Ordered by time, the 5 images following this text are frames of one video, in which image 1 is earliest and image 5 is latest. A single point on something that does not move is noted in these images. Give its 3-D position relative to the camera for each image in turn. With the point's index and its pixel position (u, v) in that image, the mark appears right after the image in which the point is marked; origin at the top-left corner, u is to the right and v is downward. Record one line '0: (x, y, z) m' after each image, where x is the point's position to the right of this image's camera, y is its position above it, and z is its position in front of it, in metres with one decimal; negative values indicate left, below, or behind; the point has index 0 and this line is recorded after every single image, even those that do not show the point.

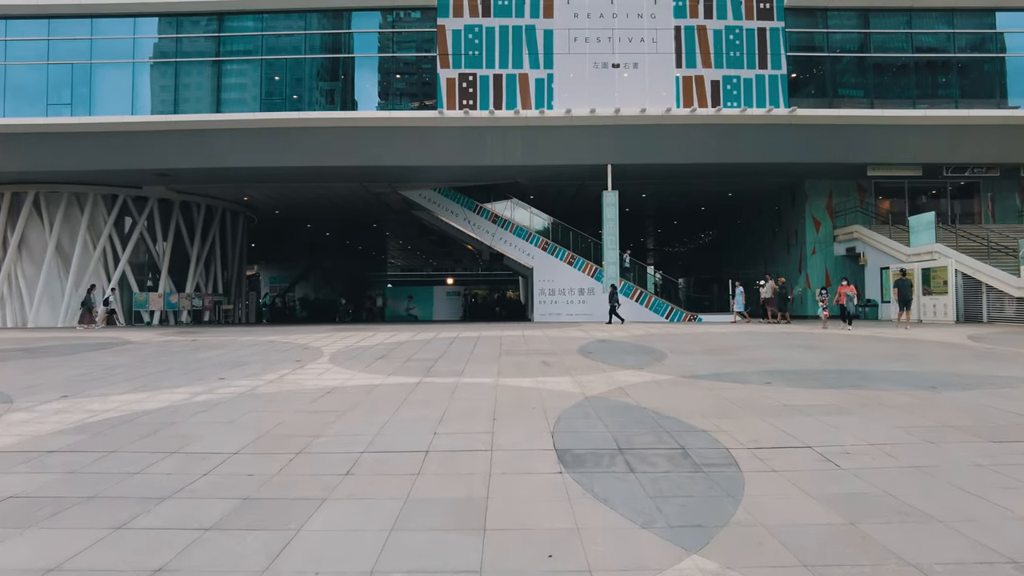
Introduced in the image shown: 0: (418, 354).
0: (-1.8, -1.3, +11.5) m
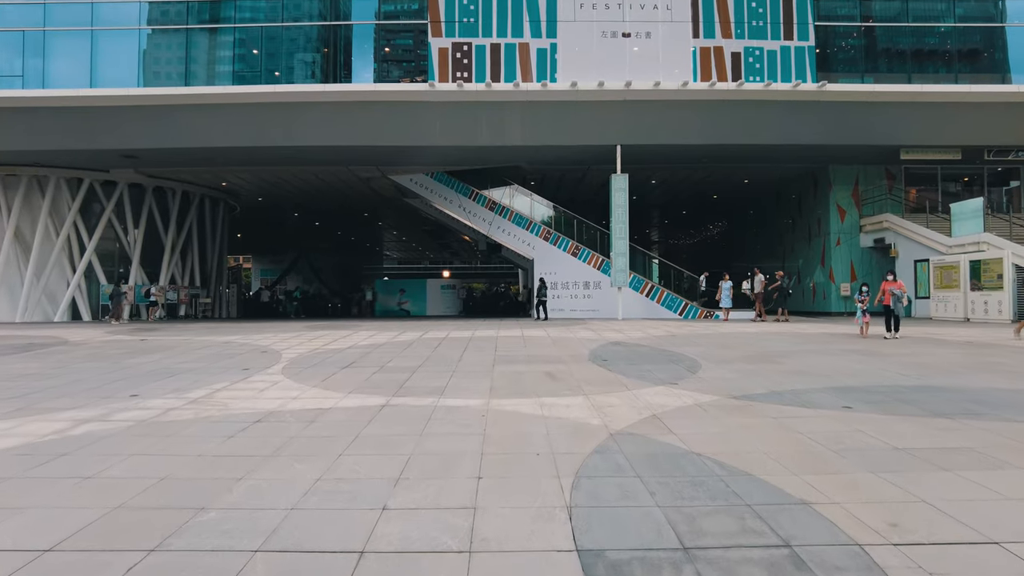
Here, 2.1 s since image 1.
0: (-1.8, -1.2, +9.4) m
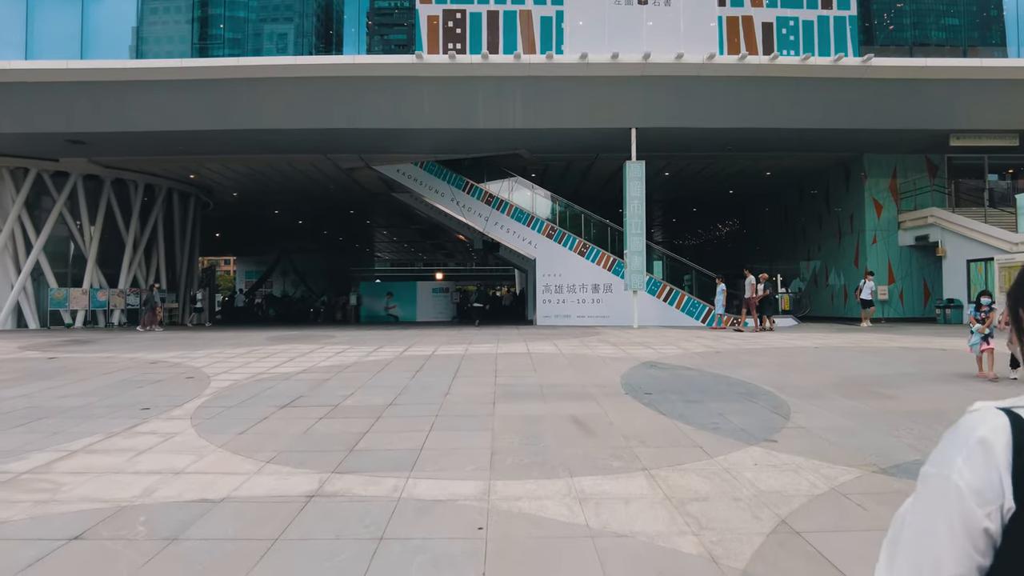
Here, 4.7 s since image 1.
0: (-1.7, -1.2, +6.7) m
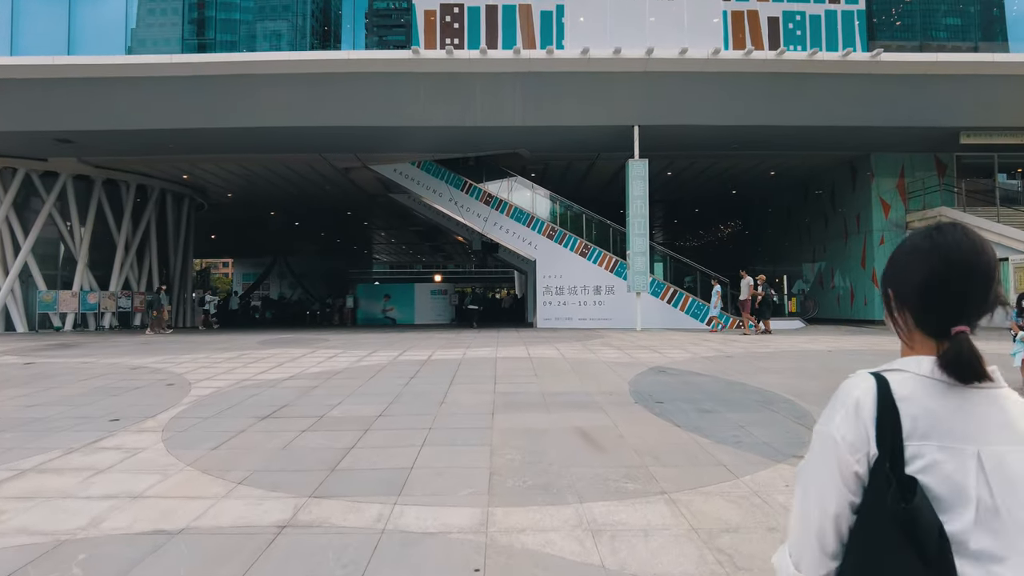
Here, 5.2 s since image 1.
0: (-1.7, -1.2, +6.2) m
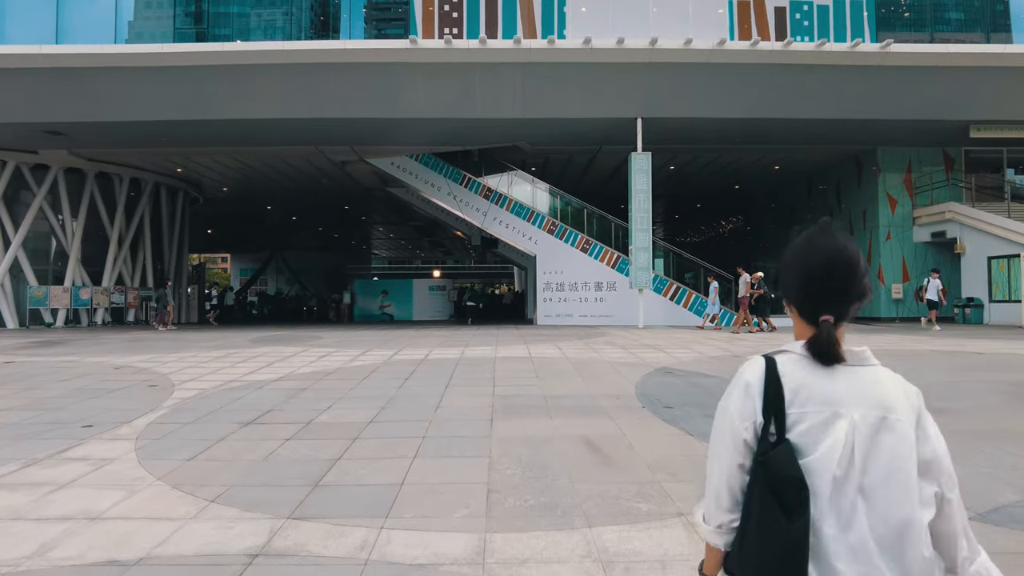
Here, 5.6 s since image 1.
0: (-1.7, -1.2, +5.8) m
